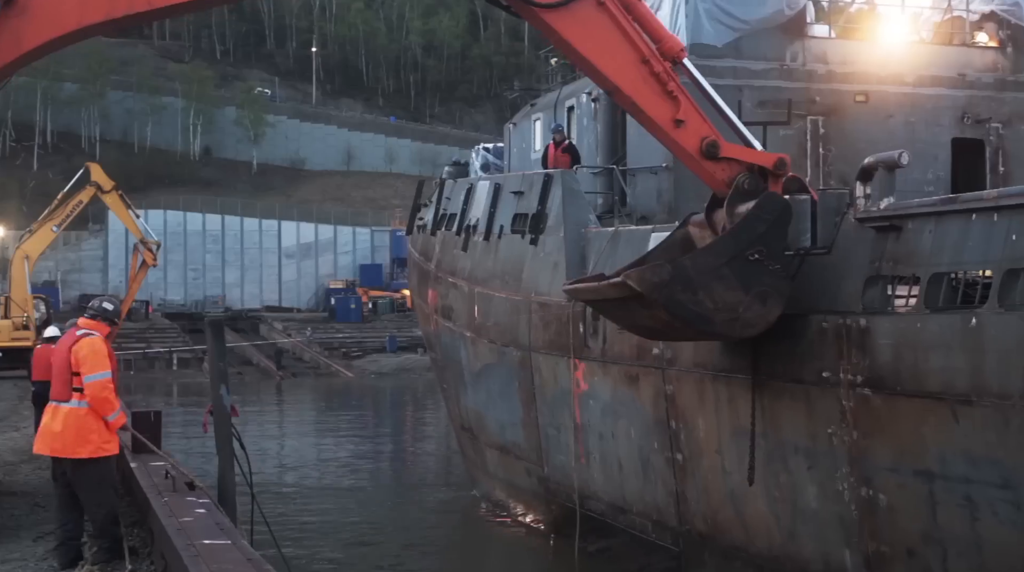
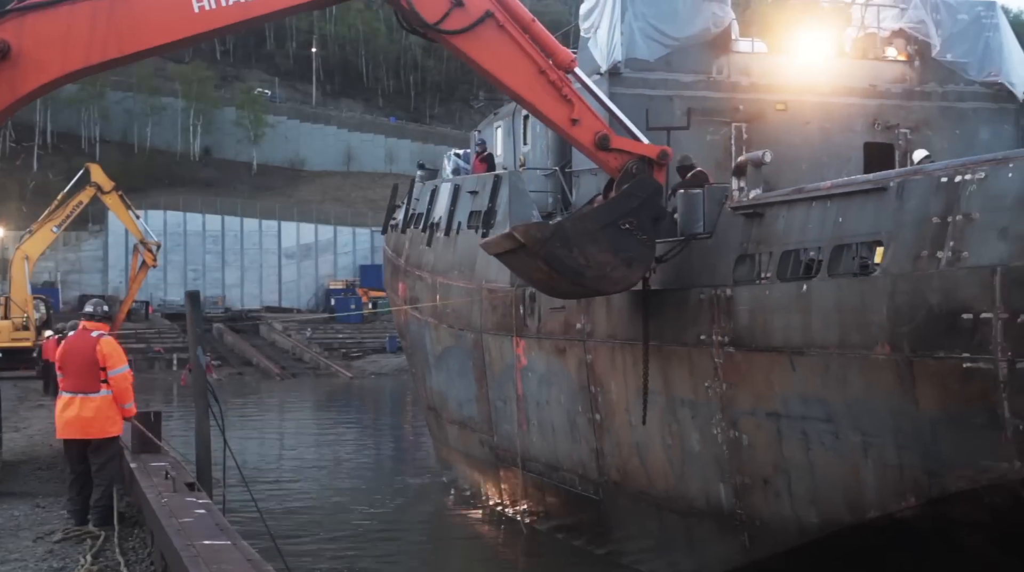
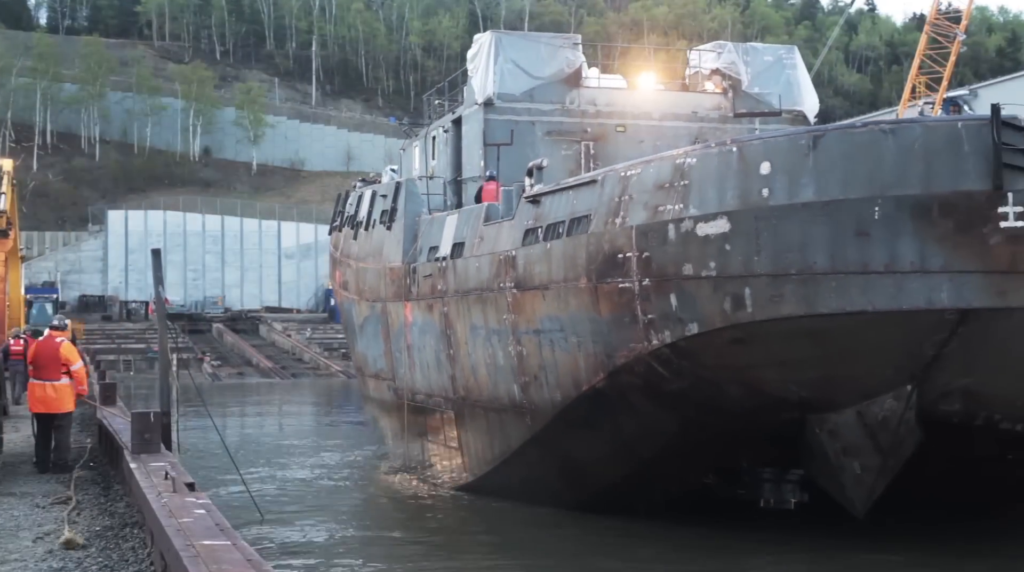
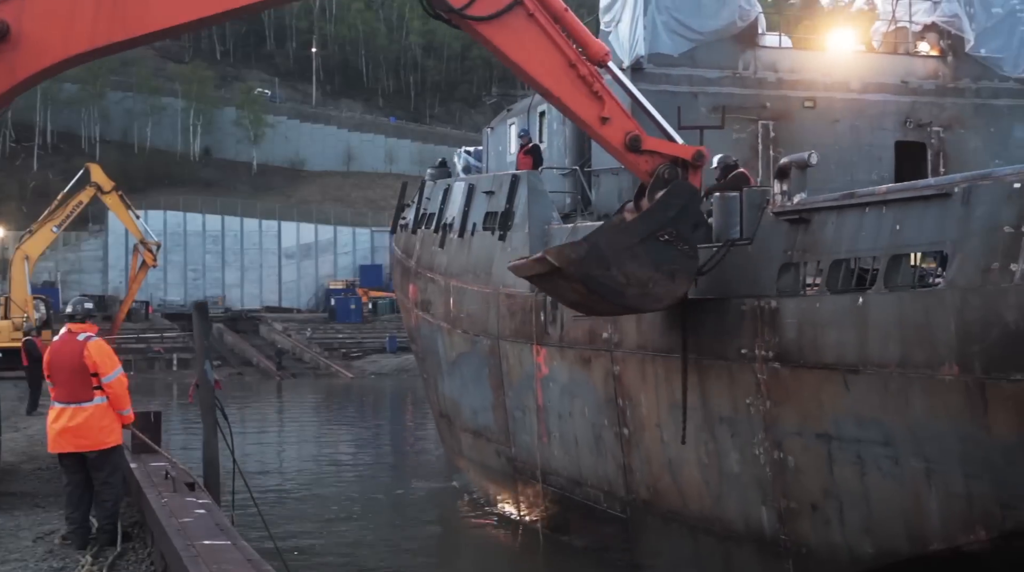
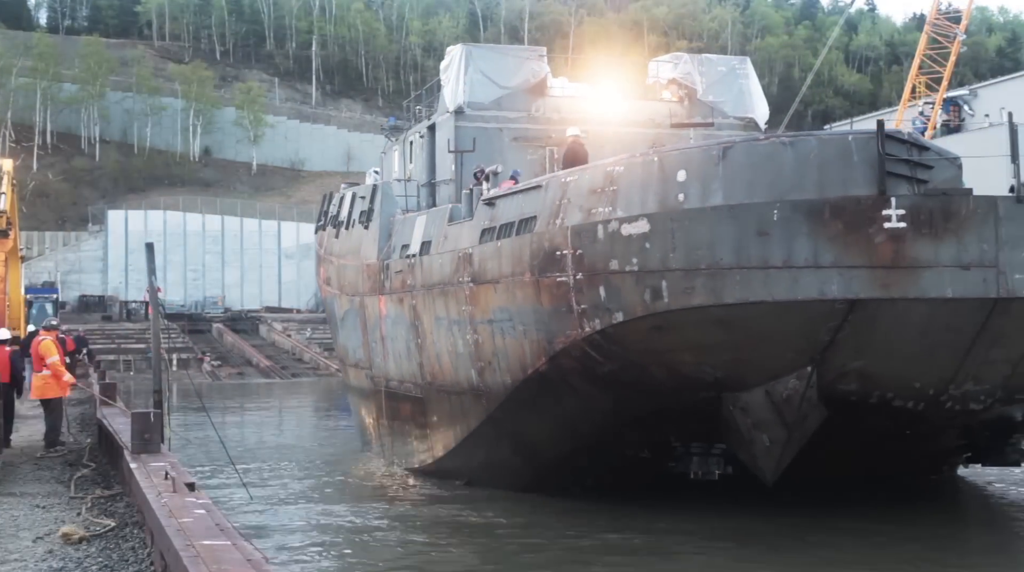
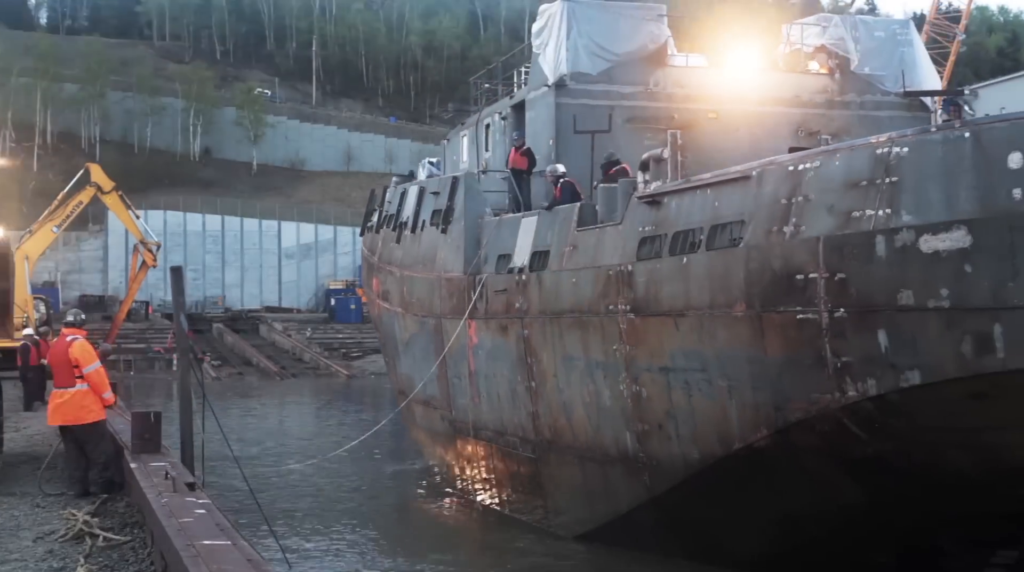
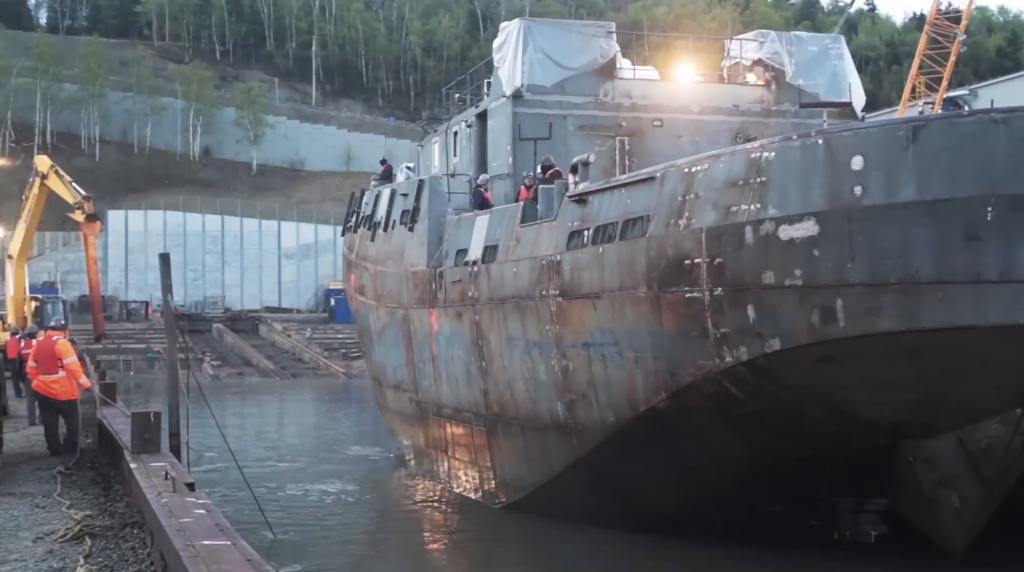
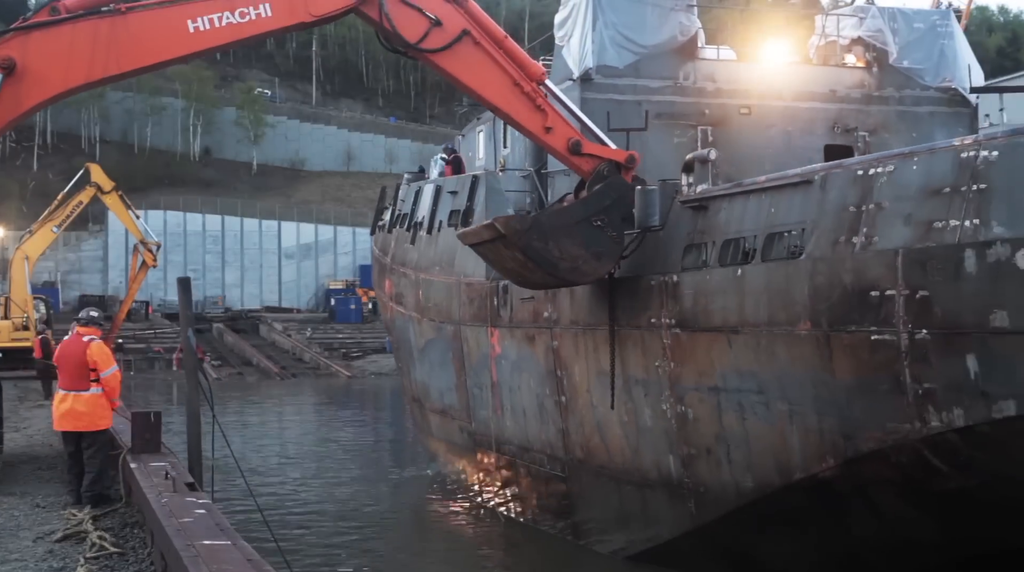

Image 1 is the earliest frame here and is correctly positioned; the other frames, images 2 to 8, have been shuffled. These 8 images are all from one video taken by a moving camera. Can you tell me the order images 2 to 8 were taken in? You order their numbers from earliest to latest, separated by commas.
4, 2, 8, 6, 7, 3, 5
